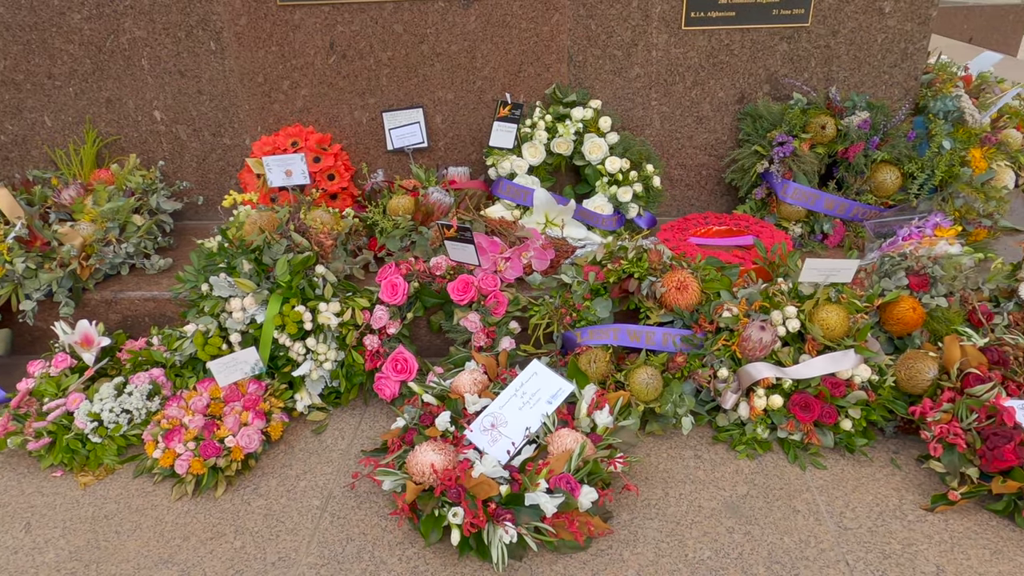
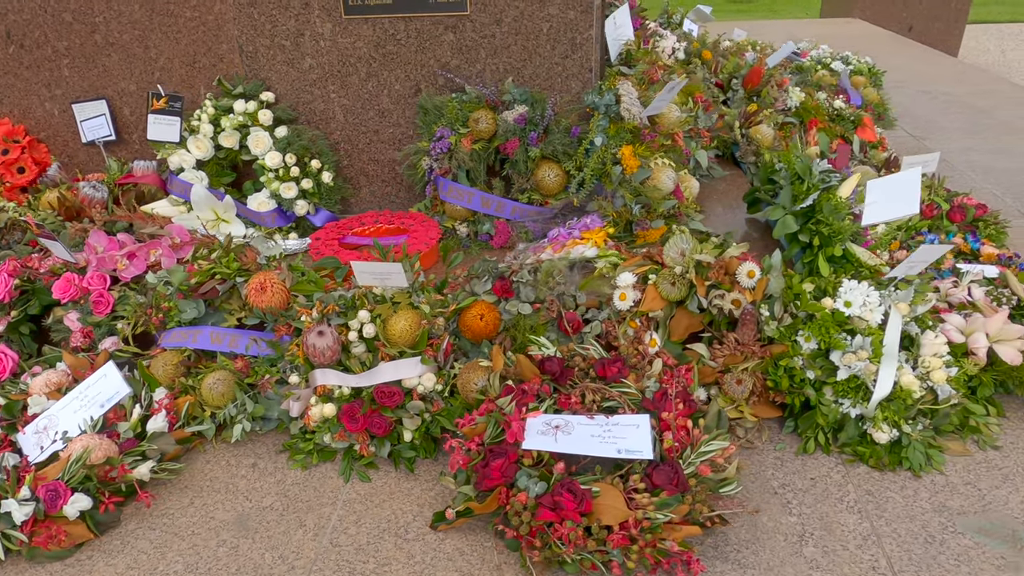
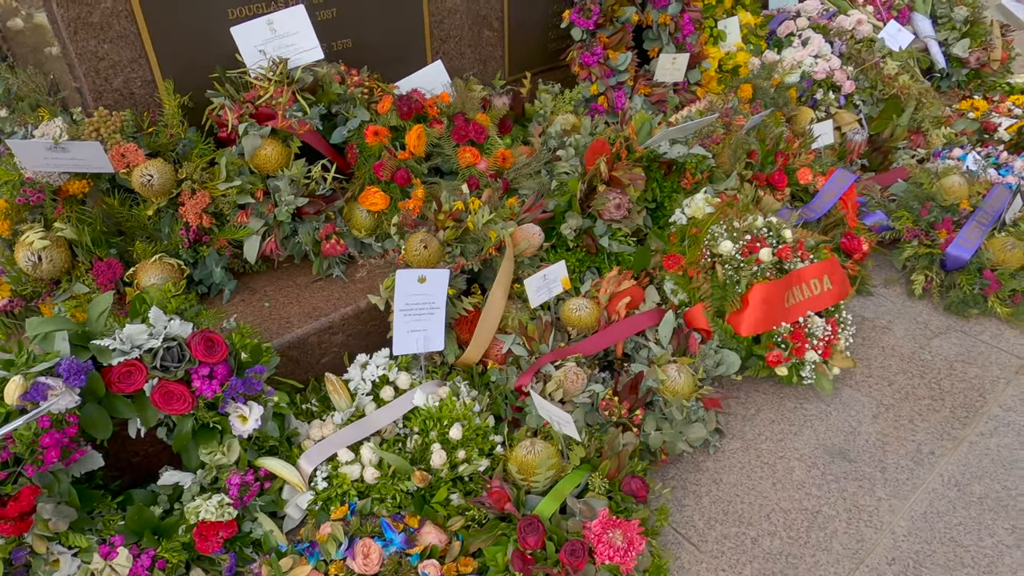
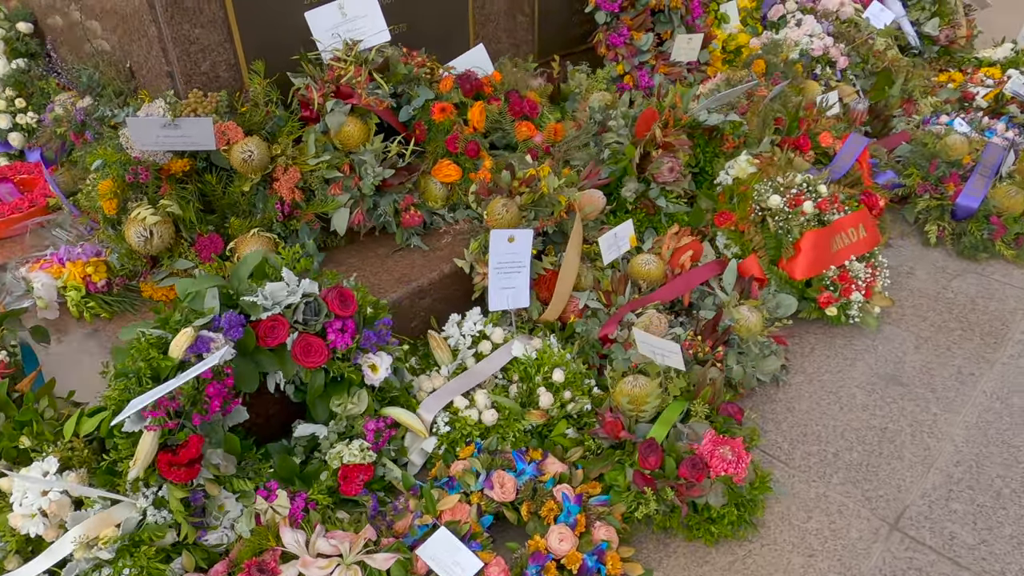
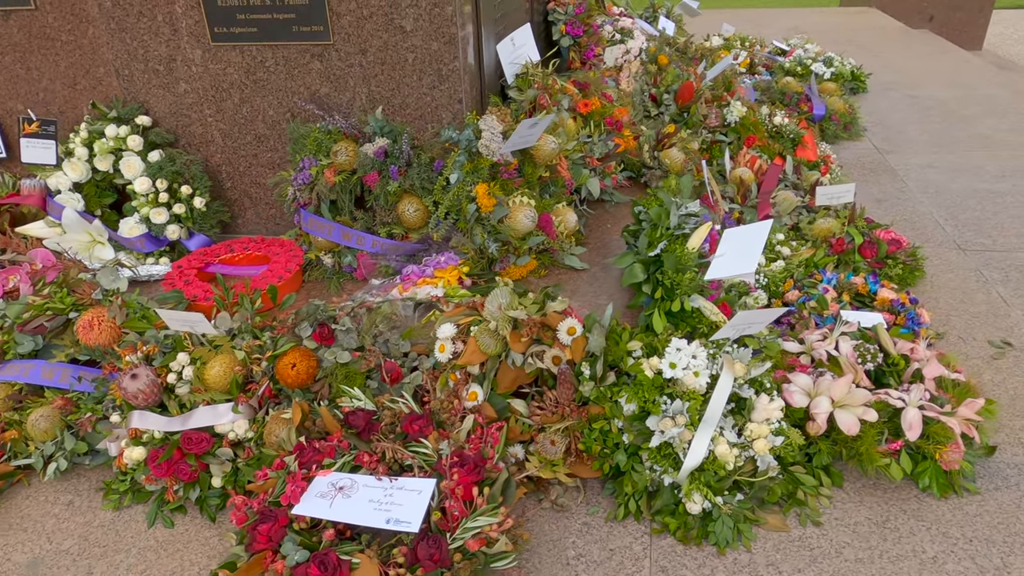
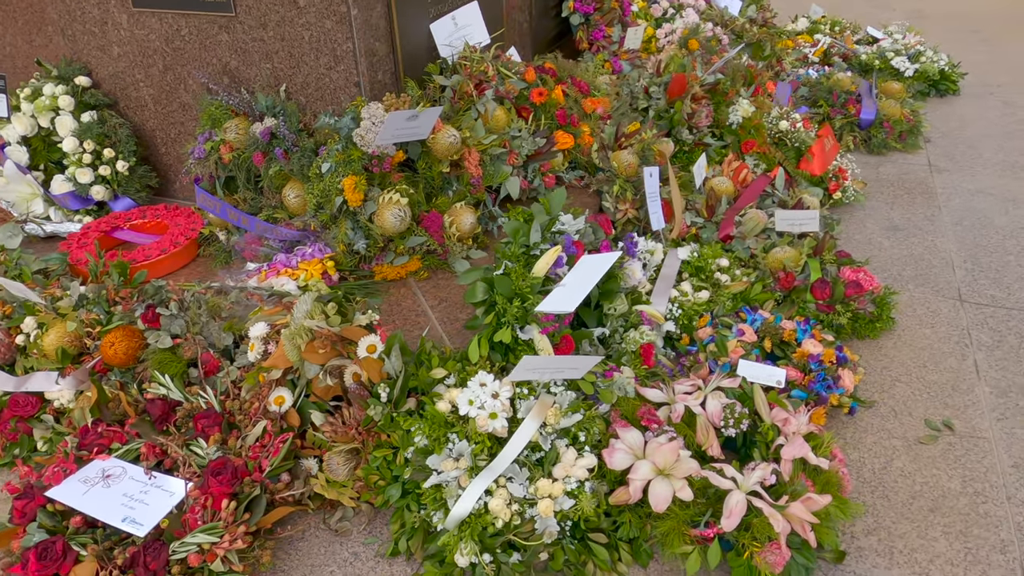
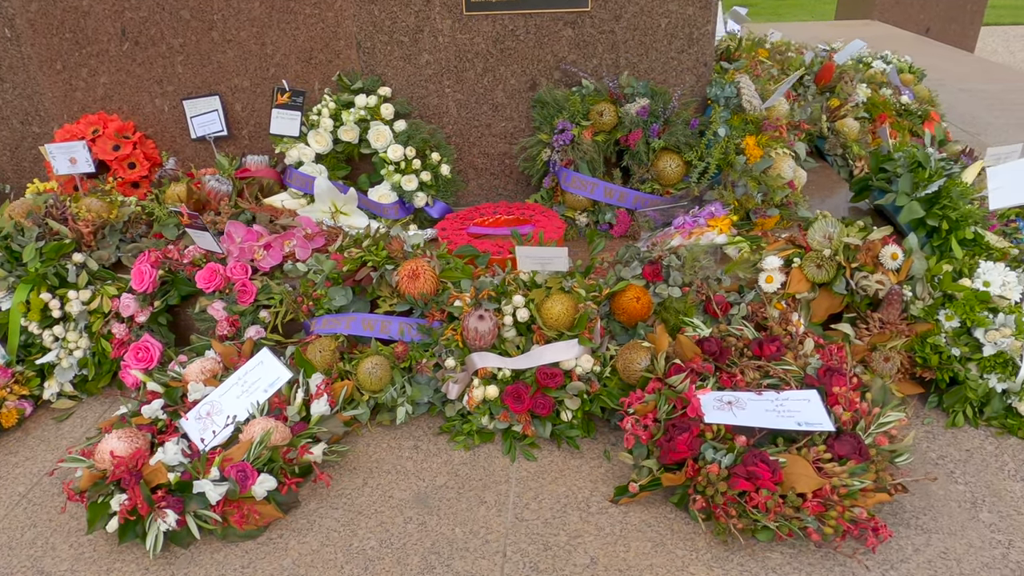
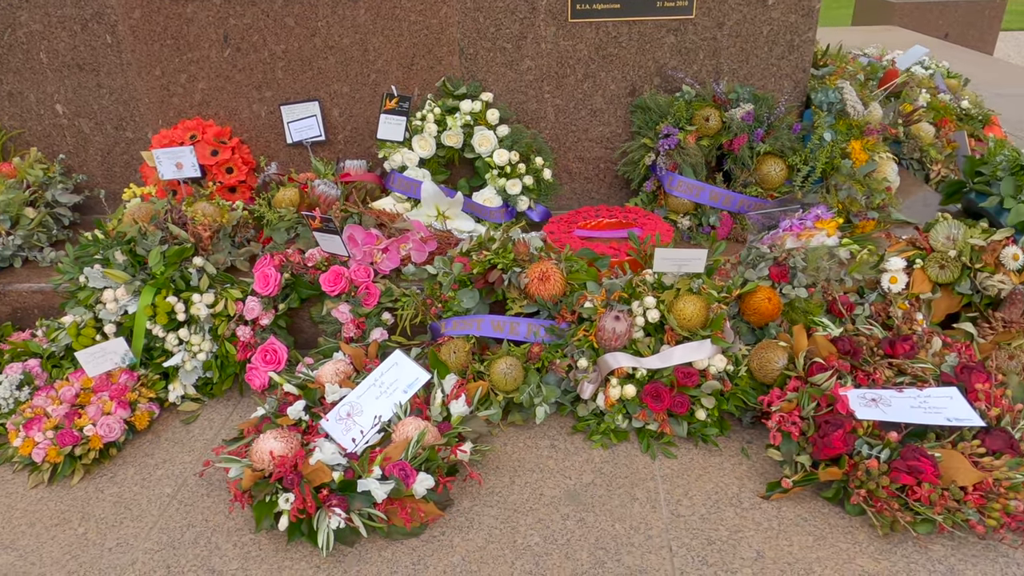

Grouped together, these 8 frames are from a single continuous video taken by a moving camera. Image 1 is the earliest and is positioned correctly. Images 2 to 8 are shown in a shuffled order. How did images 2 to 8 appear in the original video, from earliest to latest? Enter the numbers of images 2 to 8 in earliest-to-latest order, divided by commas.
8, 7, 2, 5, 6, 4, 3
